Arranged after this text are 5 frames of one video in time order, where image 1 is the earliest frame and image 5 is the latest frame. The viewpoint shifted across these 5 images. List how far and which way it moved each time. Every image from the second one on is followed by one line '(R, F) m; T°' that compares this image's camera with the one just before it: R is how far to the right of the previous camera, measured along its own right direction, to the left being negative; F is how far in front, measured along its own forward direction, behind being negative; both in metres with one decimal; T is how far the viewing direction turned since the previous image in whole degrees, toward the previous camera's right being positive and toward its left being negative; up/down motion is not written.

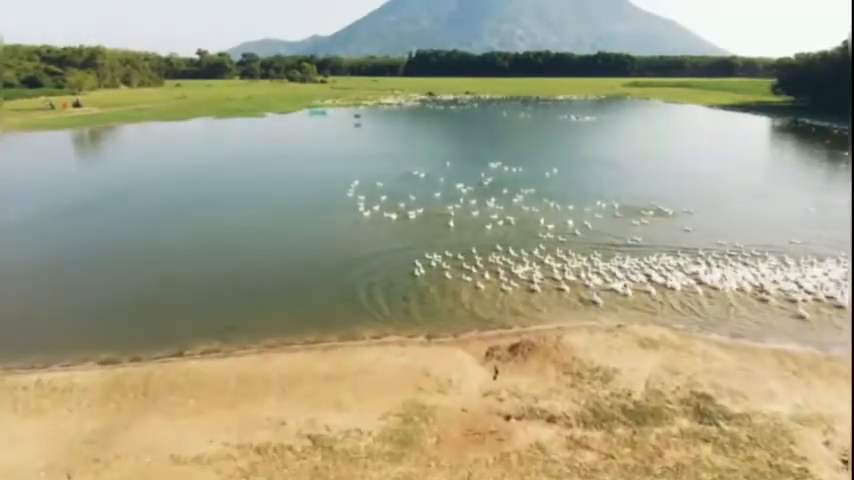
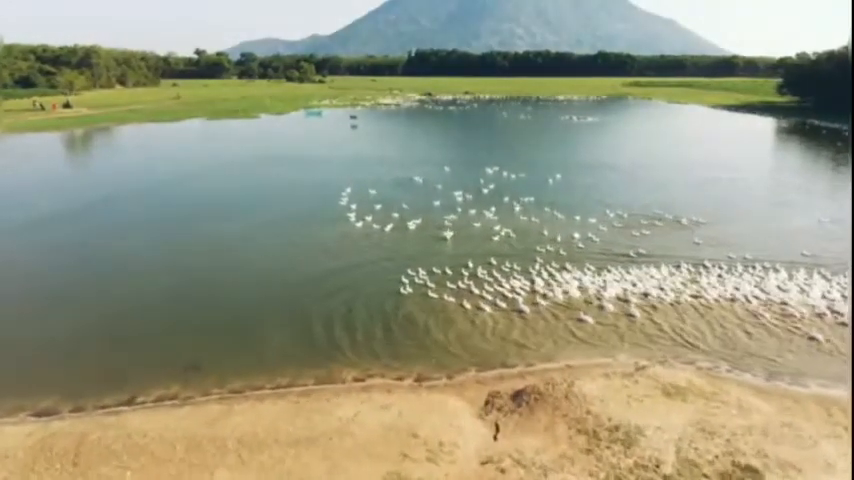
(+0.1, +1.0) m; 0°
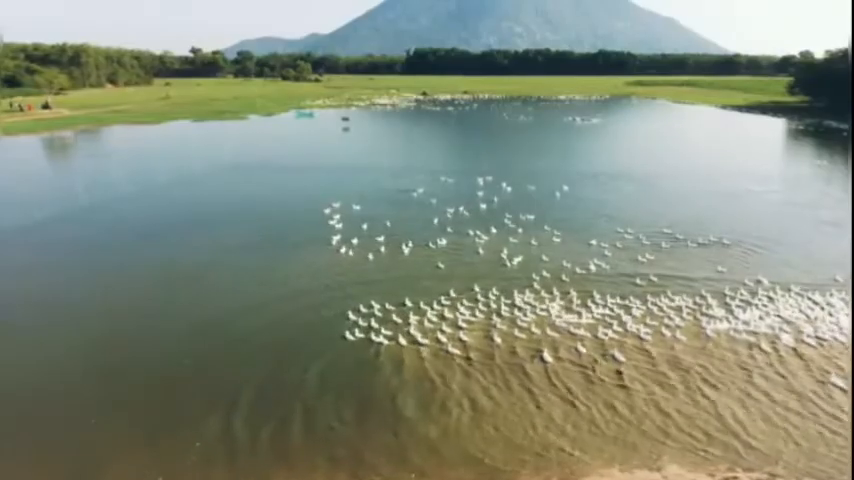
(+0.2, +2.0) m; 0°
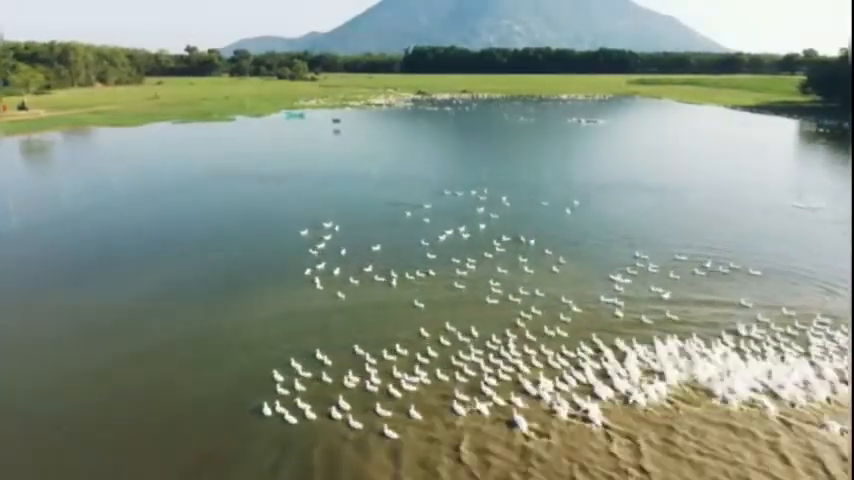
(+0.1, +2.1) m; 0°
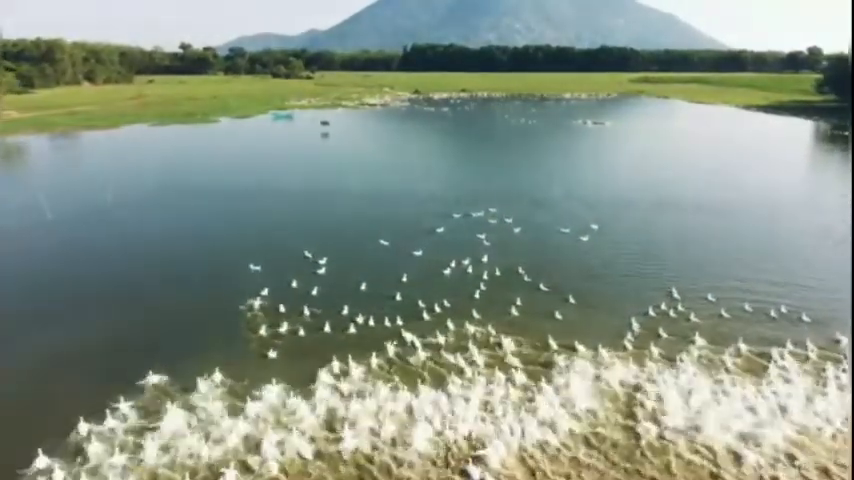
(+0.2, +2.4) m; 0°
